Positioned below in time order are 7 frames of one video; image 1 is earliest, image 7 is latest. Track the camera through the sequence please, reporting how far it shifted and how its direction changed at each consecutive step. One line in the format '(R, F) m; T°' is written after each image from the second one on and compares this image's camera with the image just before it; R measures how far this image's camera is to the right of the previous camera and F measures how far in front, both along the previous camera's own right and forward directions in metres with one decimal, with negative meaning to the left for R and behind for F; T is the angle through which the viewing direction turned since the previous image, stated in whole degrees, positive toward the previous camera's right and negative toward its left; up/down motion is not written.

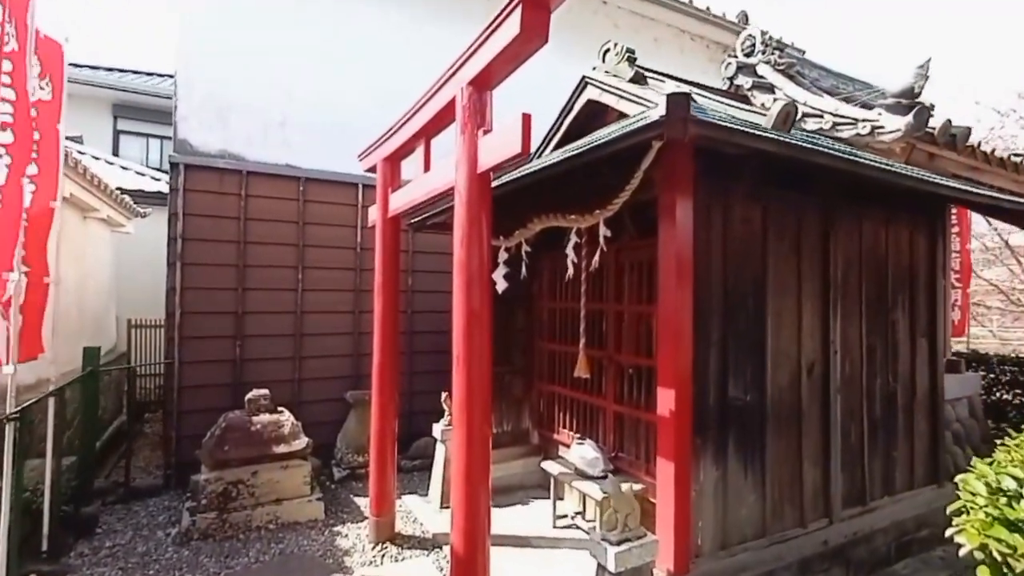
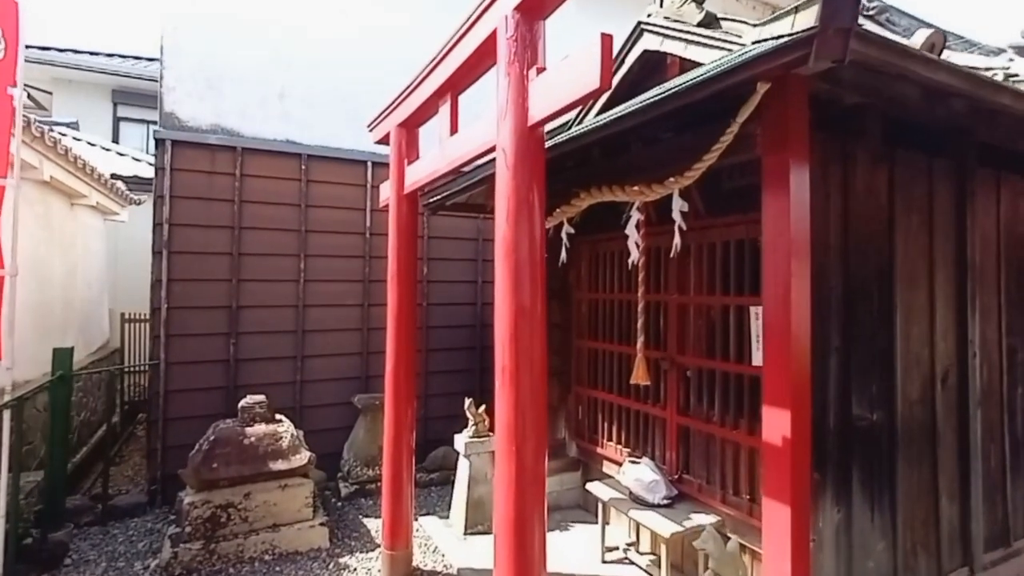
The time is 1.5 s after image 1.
(-0.2, +0.6) m; -1°
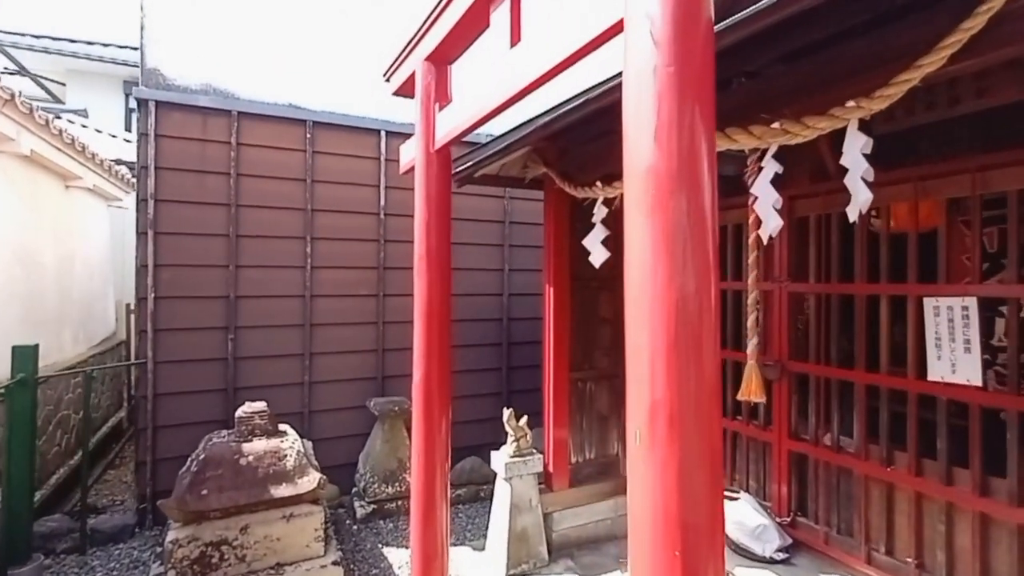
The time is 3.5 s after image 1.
(-0.2, +0.7) m; -2°
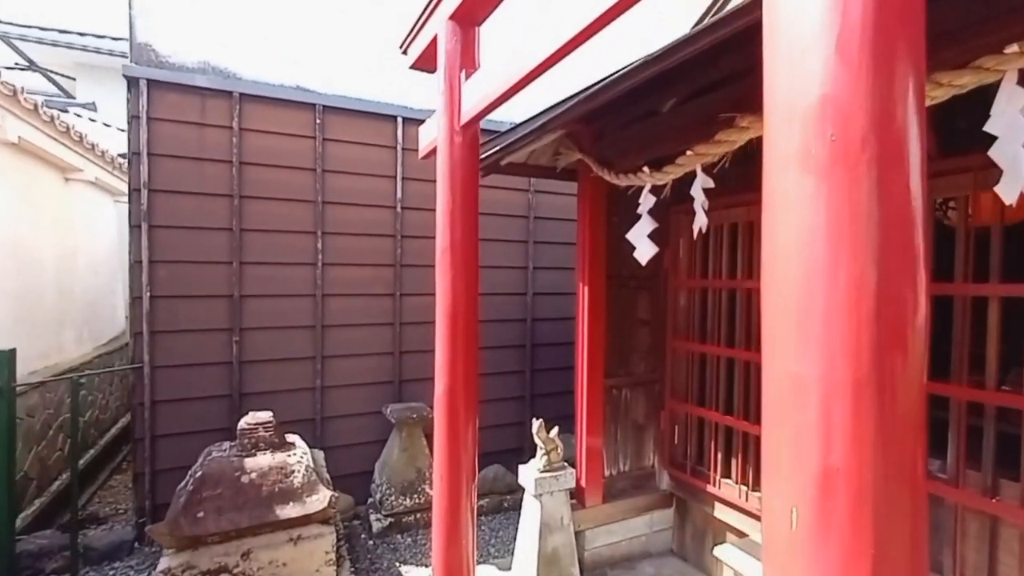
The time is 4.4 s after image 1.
(-0.1, +0.3) m; -1°
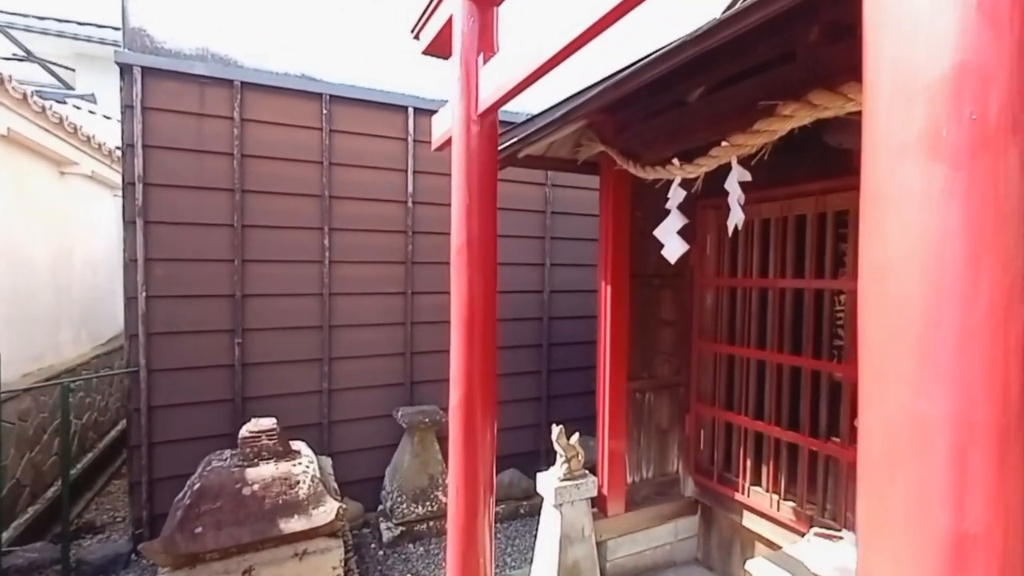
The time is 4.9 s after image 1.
(-0.1, +0.2) m; 0°
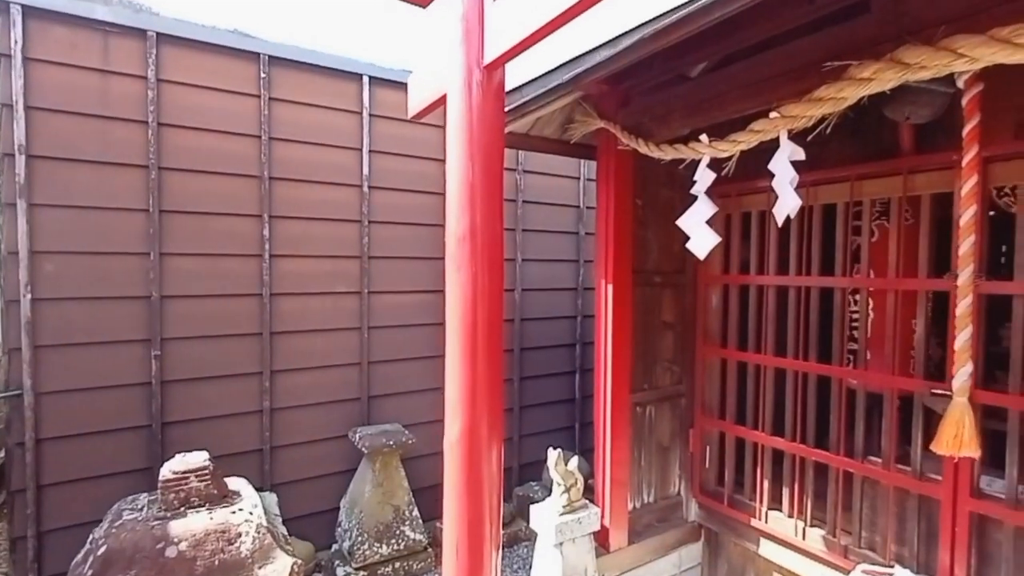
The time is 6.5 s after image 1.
(-0.2, +0.4) m; +7°
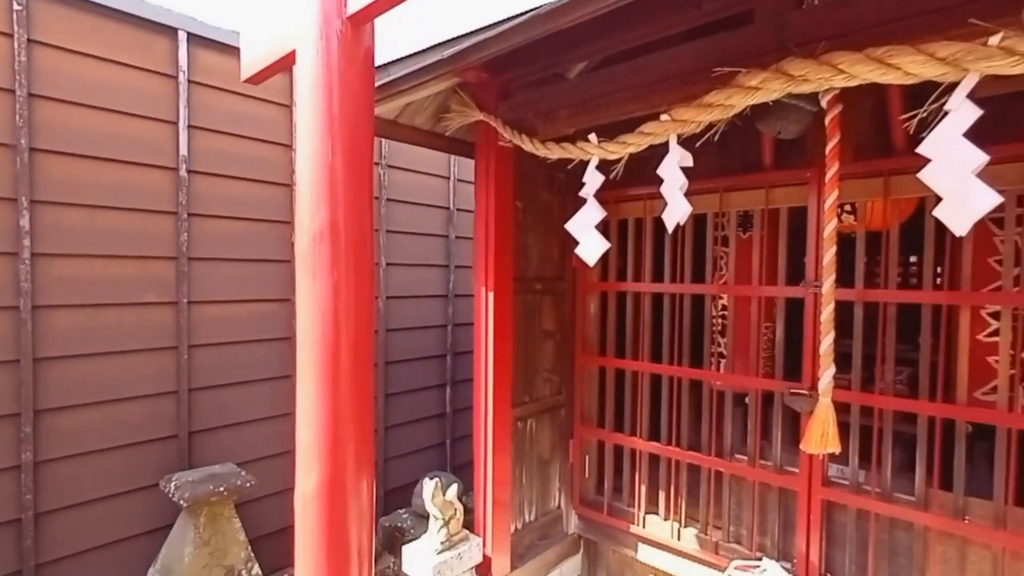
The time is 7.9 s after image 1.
(-0.1, +0.3) m; +17°
